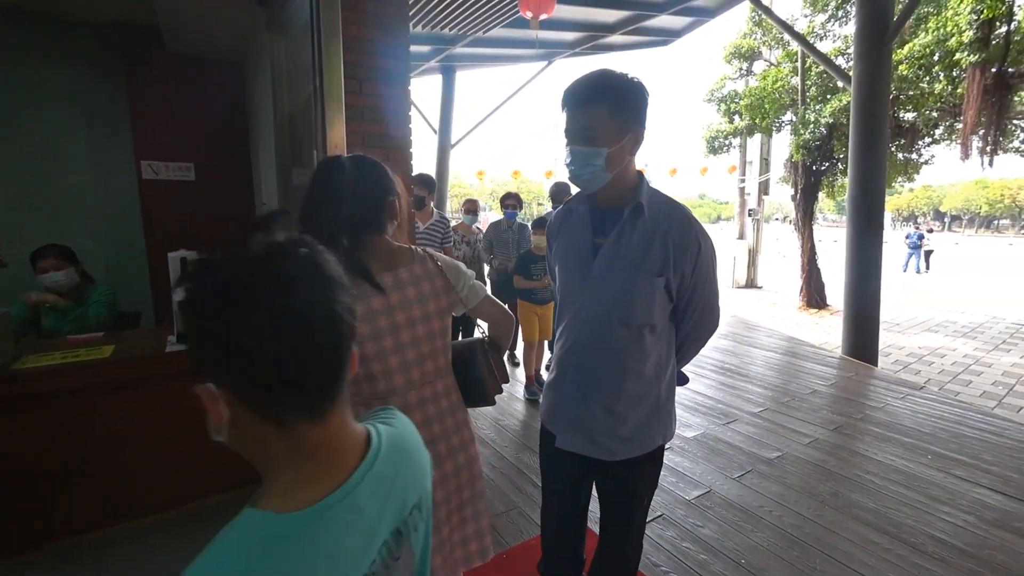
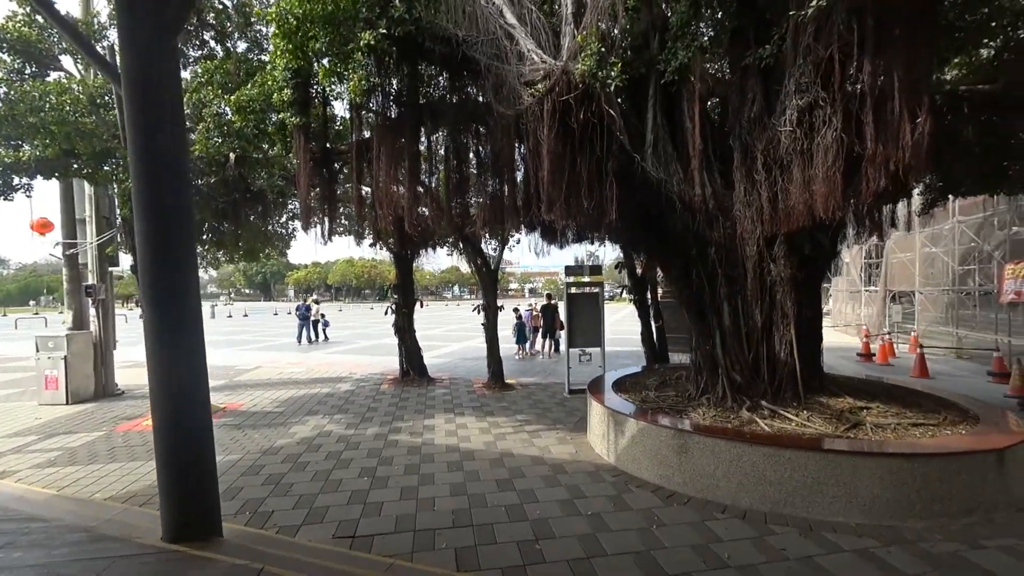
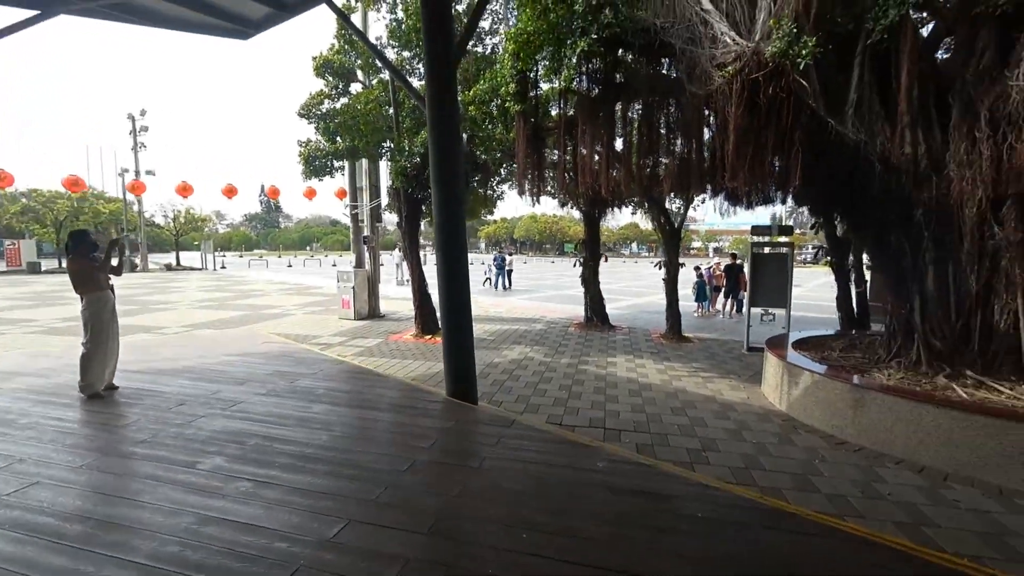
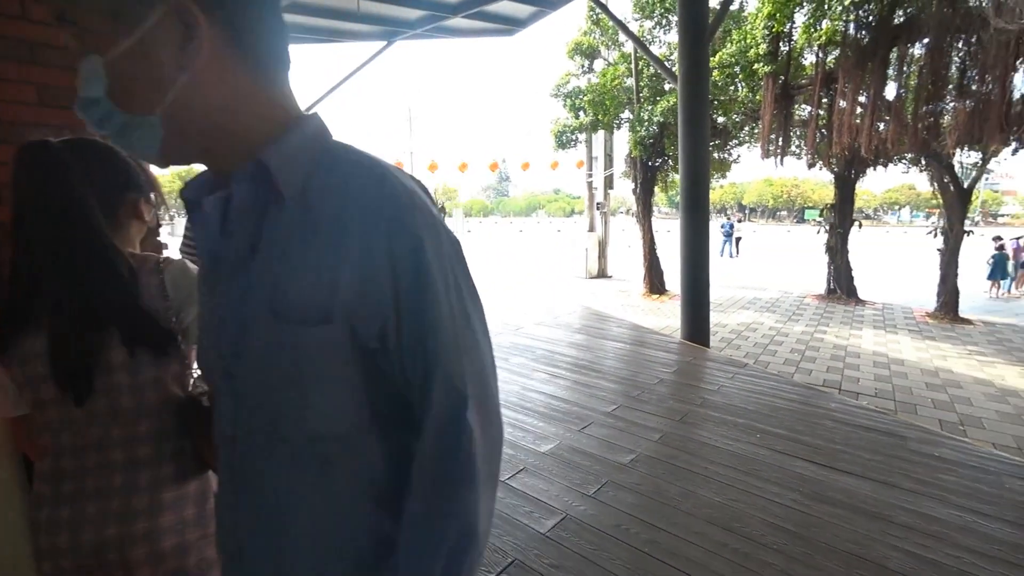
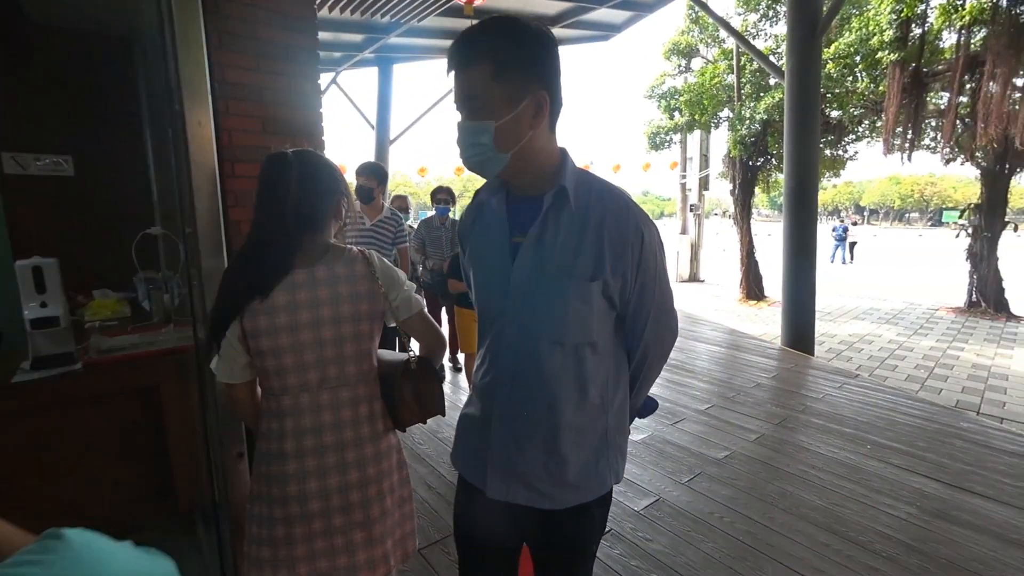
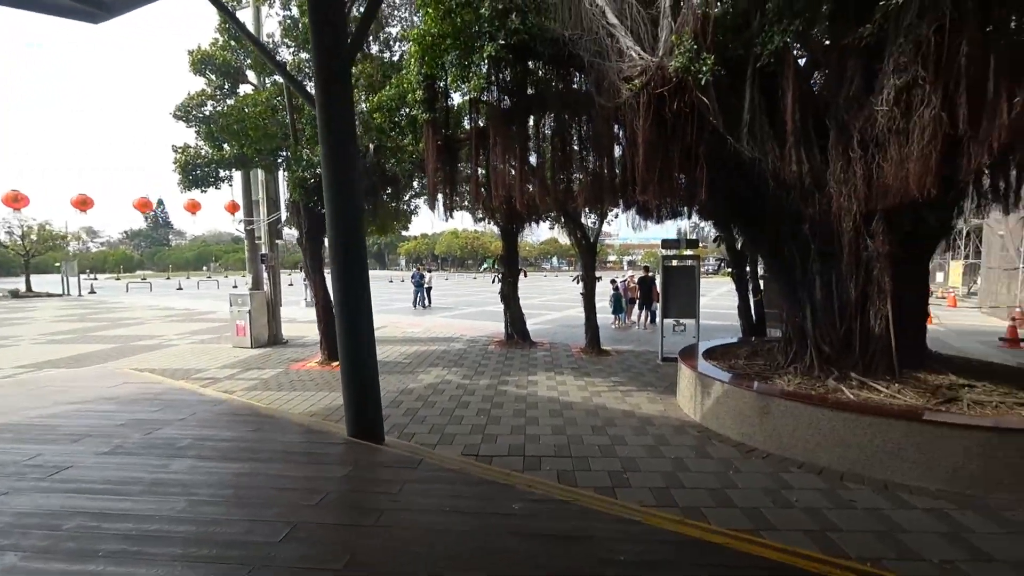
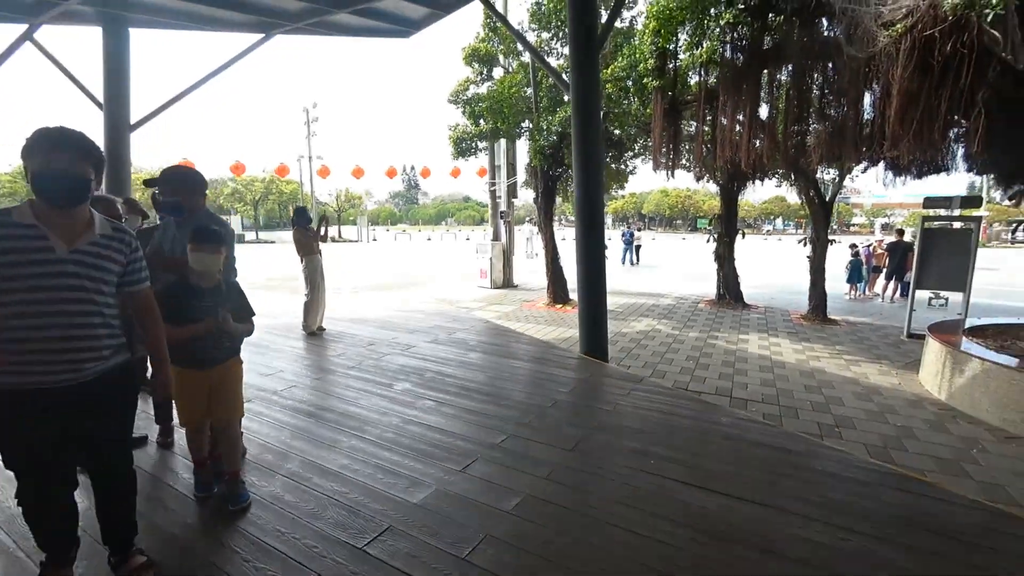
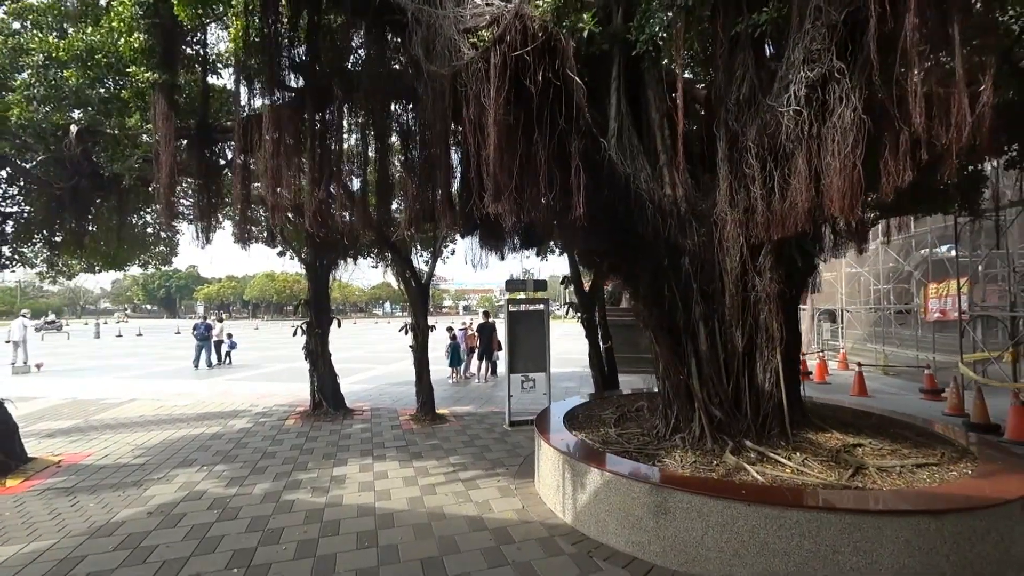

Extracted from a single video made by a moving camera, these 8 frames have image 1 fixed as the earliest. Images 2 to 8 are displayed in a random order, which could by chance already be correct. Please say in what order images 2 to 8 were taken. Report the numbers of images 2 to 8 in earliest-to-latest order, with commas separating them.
5, 4, 7, 3, 6, 2, 8
